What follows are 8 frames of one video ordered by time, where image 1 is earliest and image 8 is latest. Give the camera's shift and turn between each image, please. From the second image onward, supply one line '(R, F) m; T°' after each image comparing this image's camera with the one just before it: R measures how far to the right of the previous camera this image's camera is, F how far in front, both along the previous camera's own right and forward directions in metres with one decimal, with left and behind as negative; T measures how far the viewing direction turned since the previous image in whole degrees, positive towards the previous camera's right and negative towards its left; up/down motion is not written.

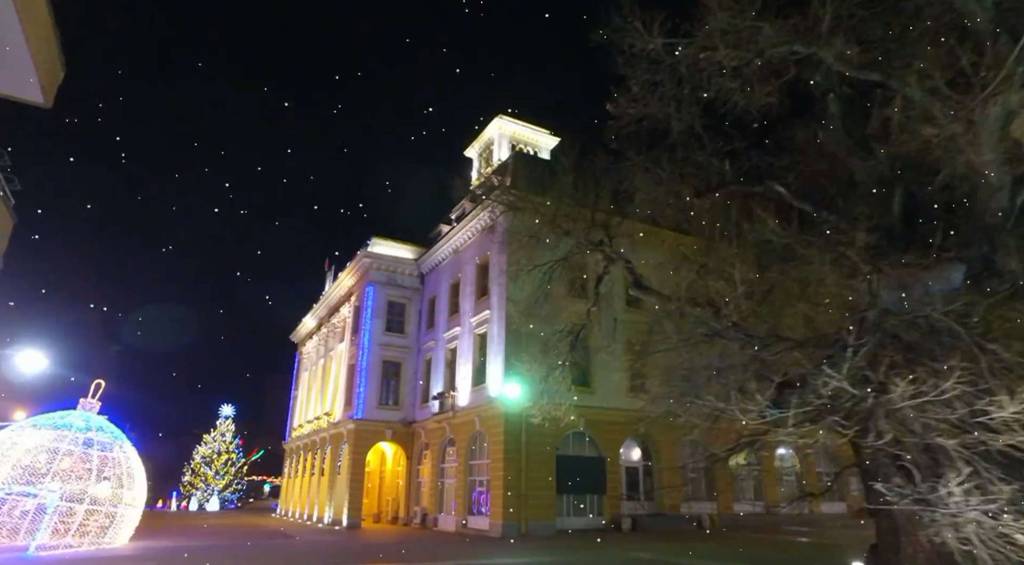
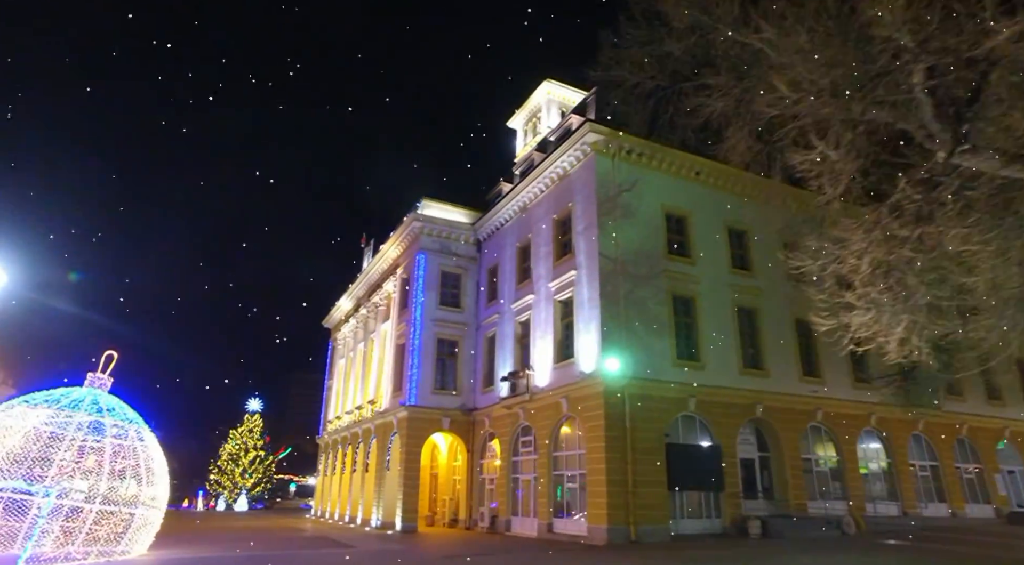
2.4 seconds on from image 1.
(-2.2, +3.8) m; -2°
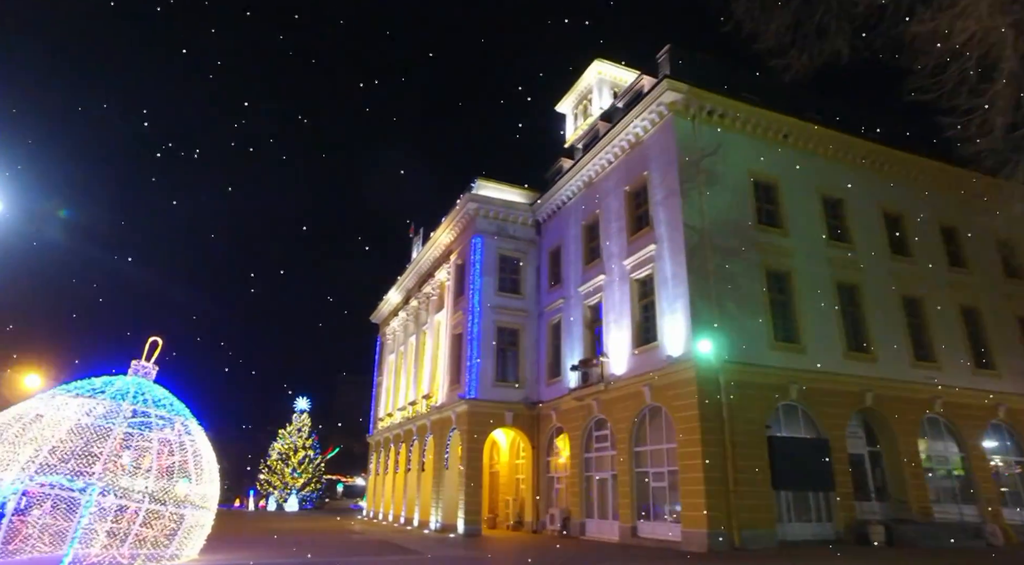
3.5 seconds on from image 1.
(-0.9, +1.8) m; -3°
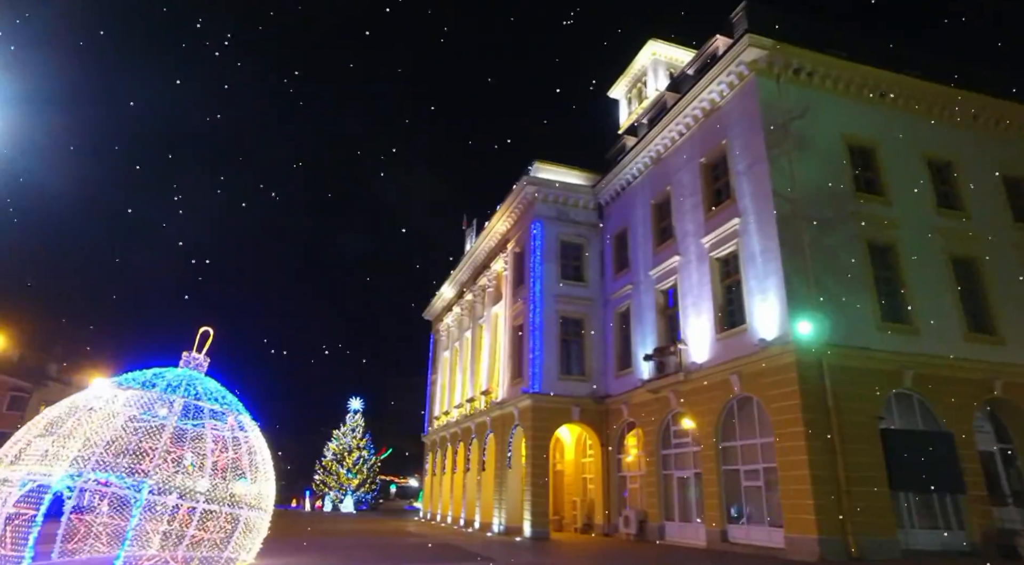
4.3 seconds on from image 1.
(-0.6, +1.3) m; -4°
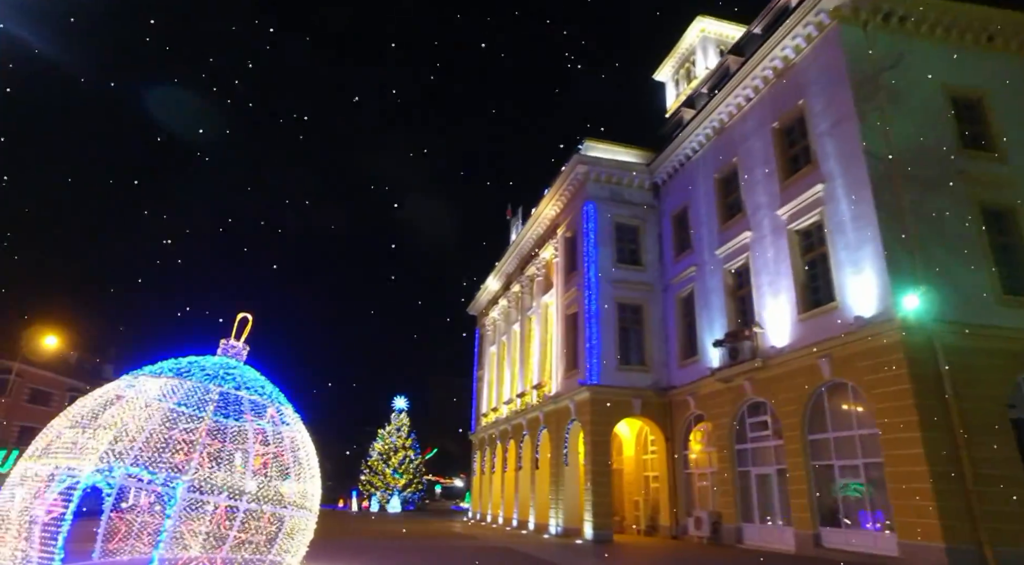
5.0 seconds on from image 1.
(-0.4, +1.3) m; -4°
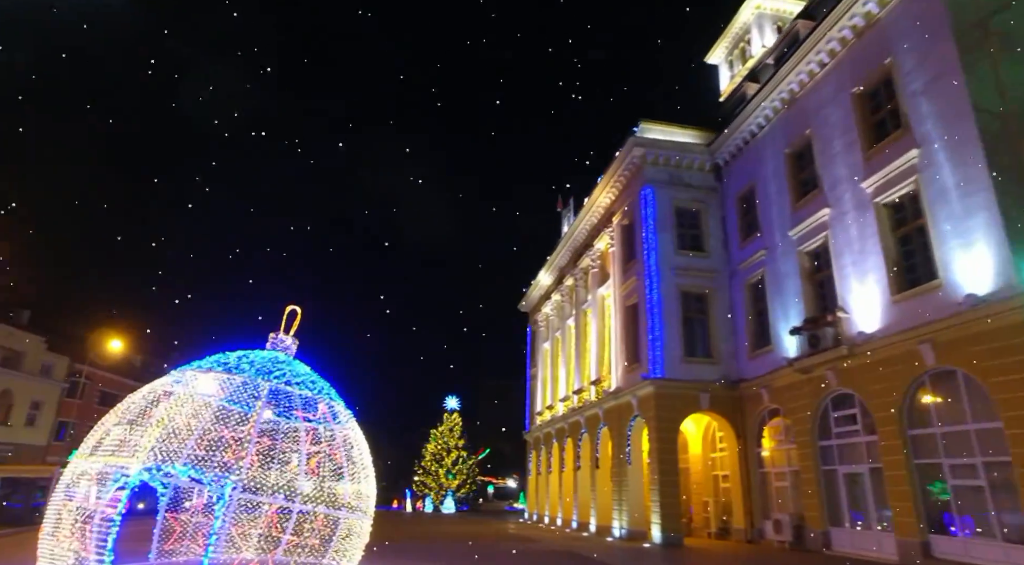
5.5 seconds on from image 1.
(-0.3, +0.9) m; -4°
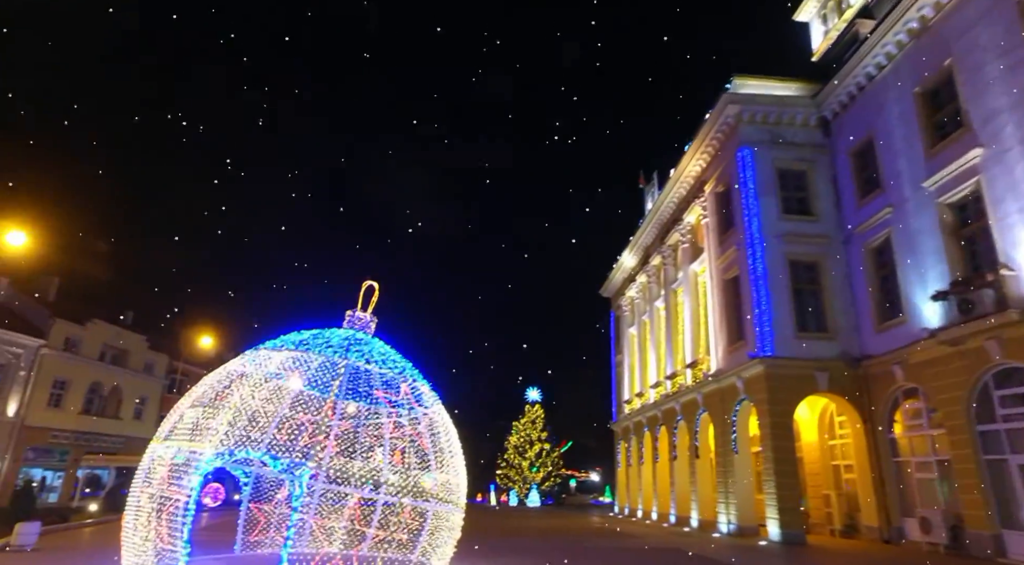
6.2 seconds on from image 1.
(-0.4, +1.3) m; -7°
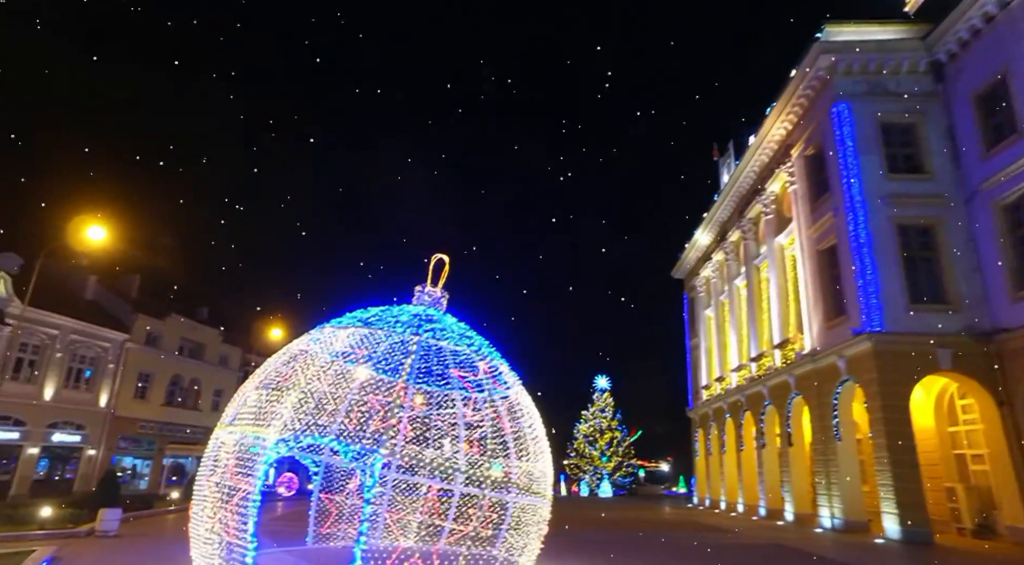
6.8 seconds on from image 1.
(-0.4, +1.1) m; -5°
